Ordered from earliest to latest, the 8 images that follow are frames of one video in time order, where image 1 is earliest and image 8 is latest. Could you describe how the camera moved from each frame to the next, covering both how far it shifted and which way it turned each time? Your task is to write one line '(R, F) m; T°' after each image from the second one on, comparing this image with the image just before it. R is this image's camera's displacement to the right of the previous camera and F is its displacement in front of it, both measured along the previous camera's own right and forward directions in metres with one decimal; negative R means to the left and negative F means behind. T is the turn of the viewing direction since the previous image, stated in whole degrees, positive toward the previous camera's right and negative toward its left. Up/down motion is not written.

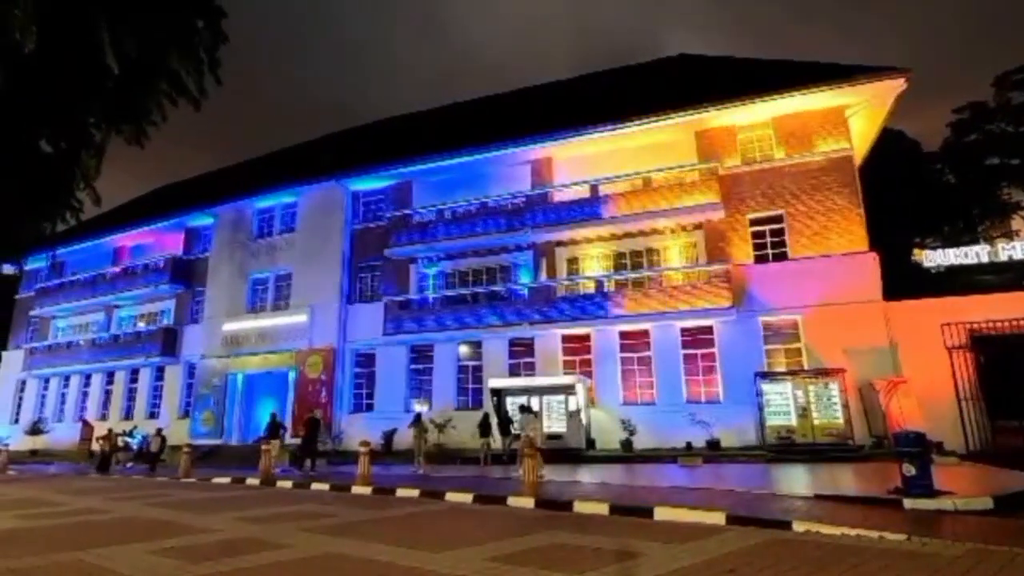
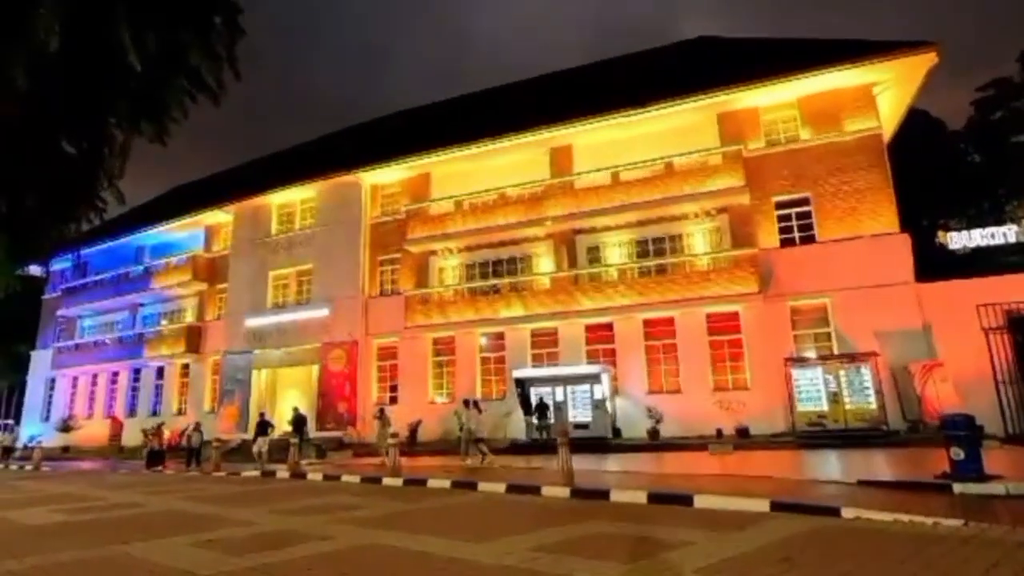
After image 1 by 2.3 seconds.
(-0.3, +0.1) m; -1°
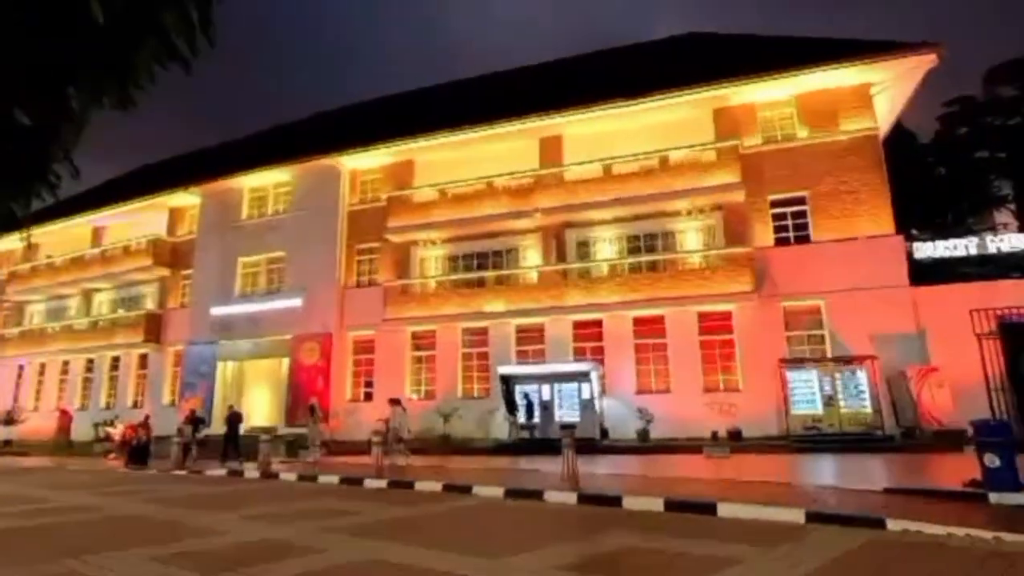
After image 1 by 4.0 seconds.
(-0.6, +0.8) m; +3°
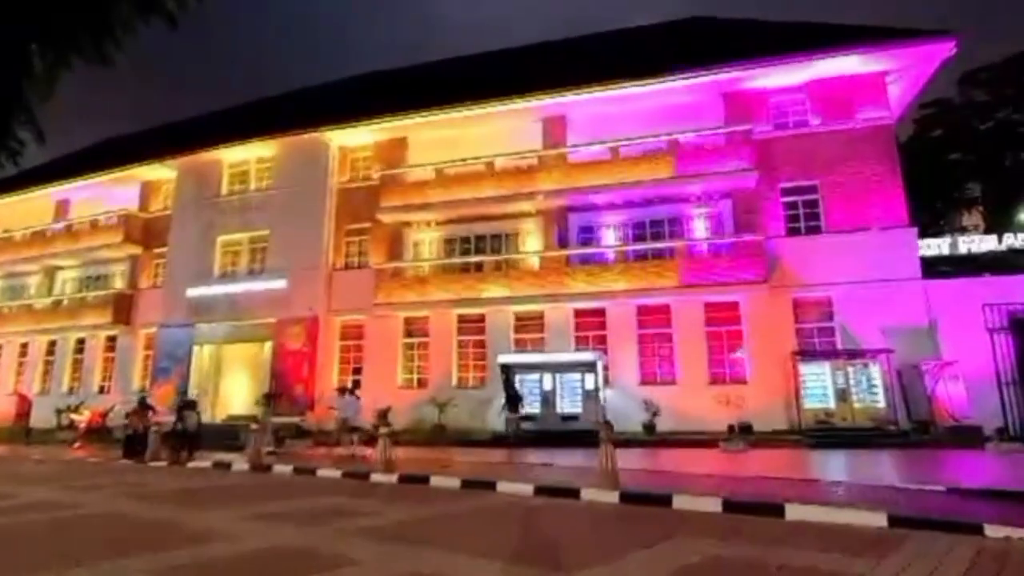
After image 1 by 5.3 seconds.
(-0.9, +0.9) m; +3°
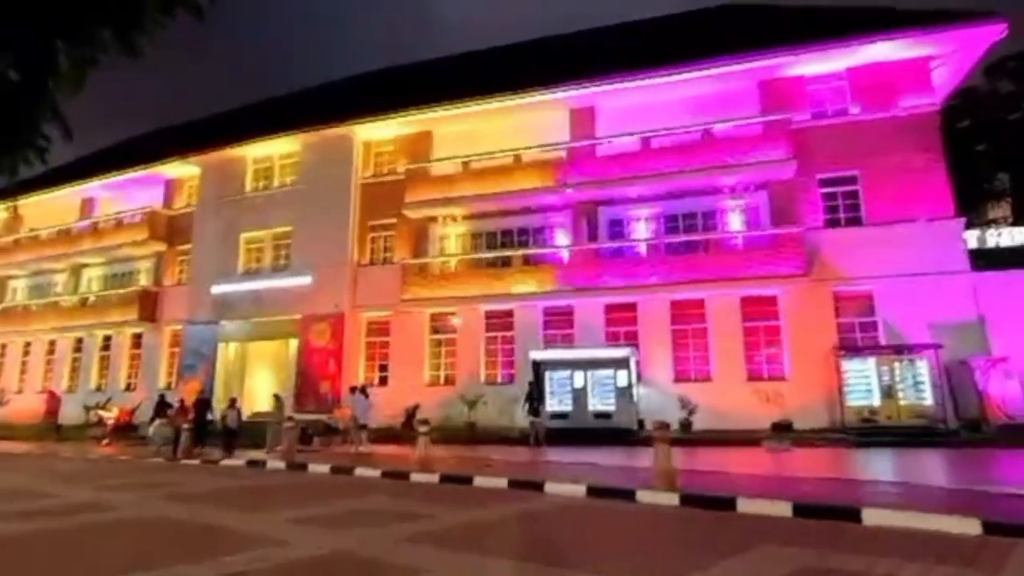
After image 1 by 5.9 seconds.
(-0.5, +0.3) m; -1°
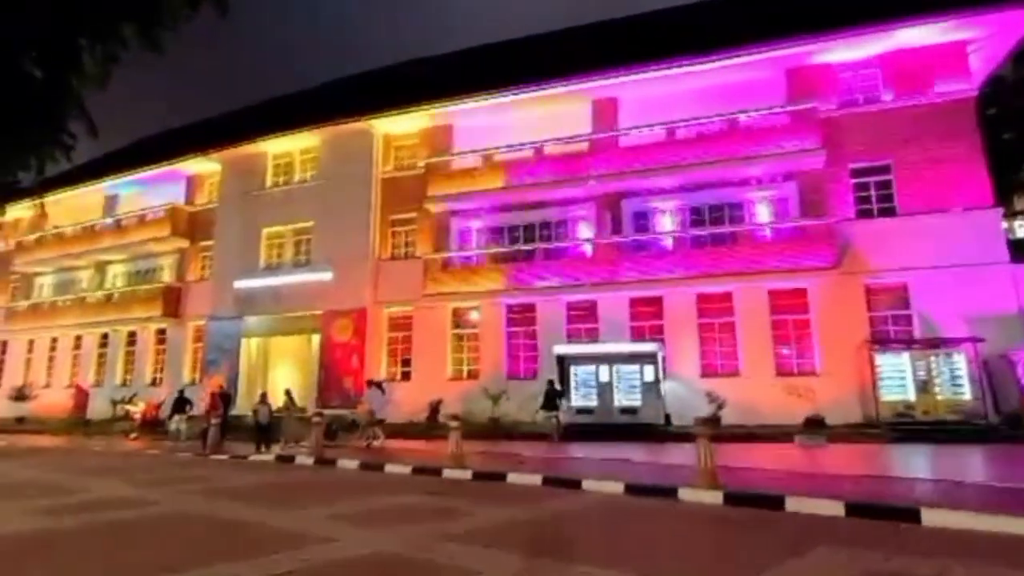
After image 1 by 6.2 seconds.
(-0.3, +0.2) m; -1°
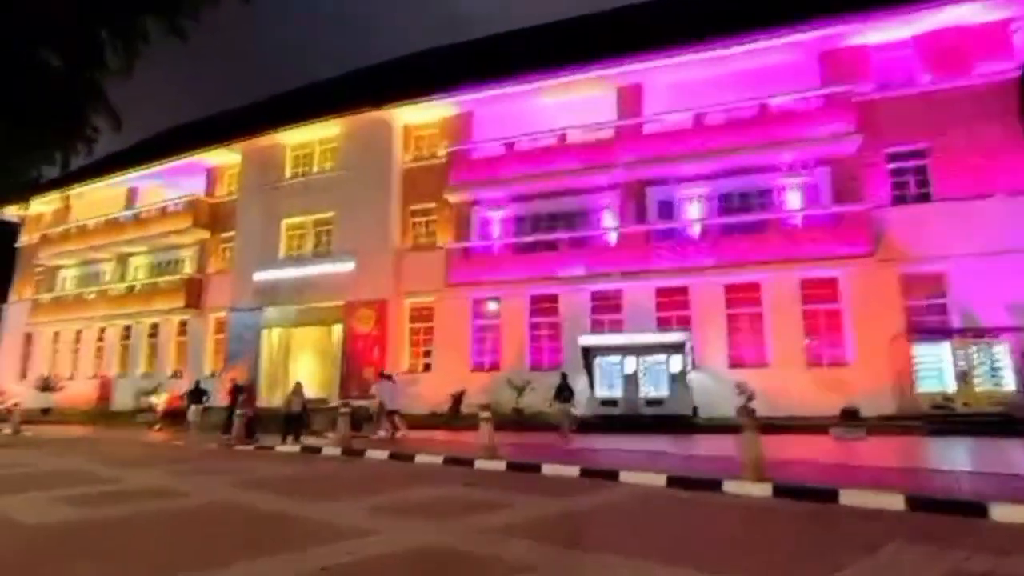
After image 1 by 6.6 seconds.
(-0.3, +0.2) m; -1°
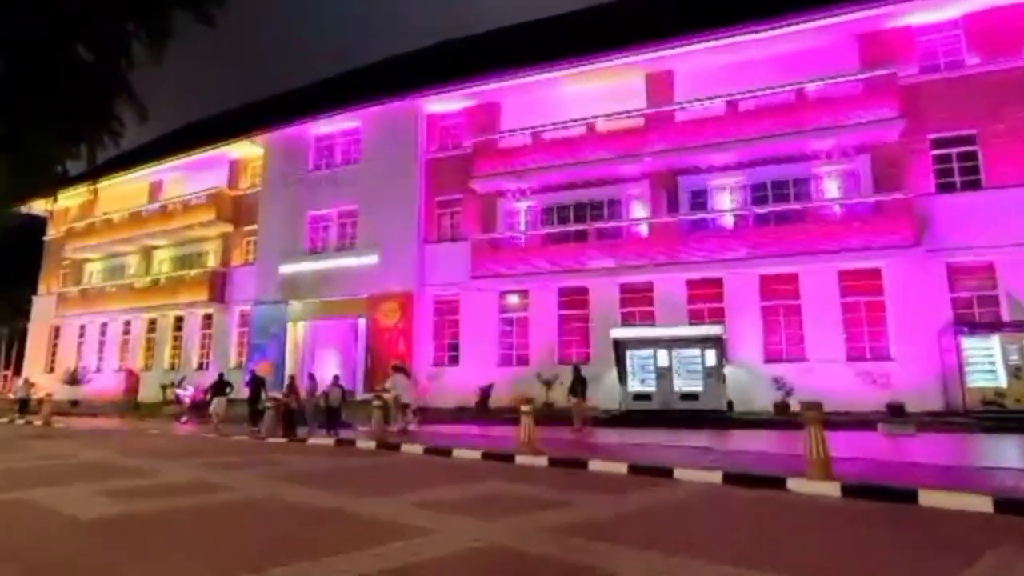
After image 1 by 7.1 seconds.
(-0.5, +0.3) m; -1°
